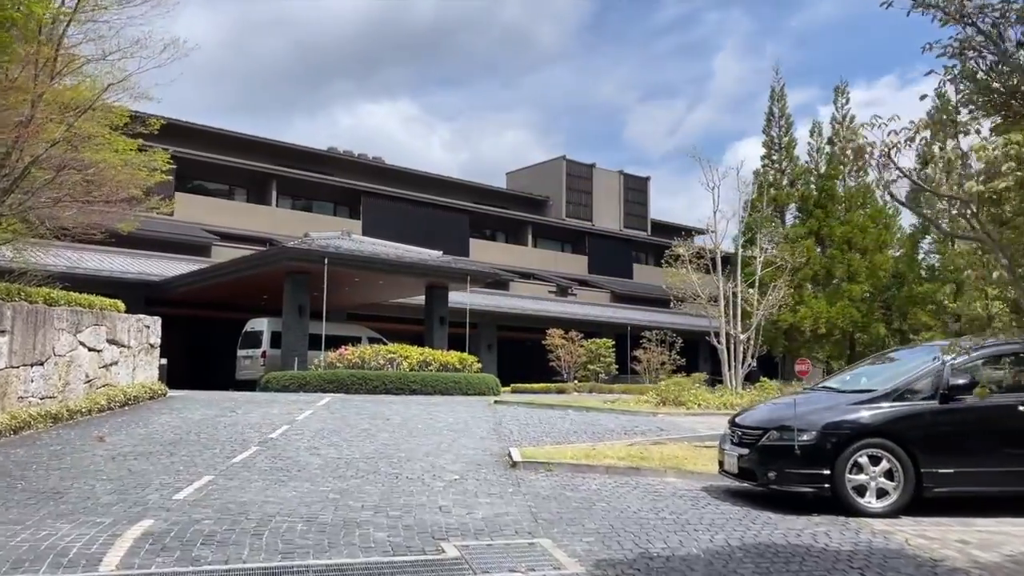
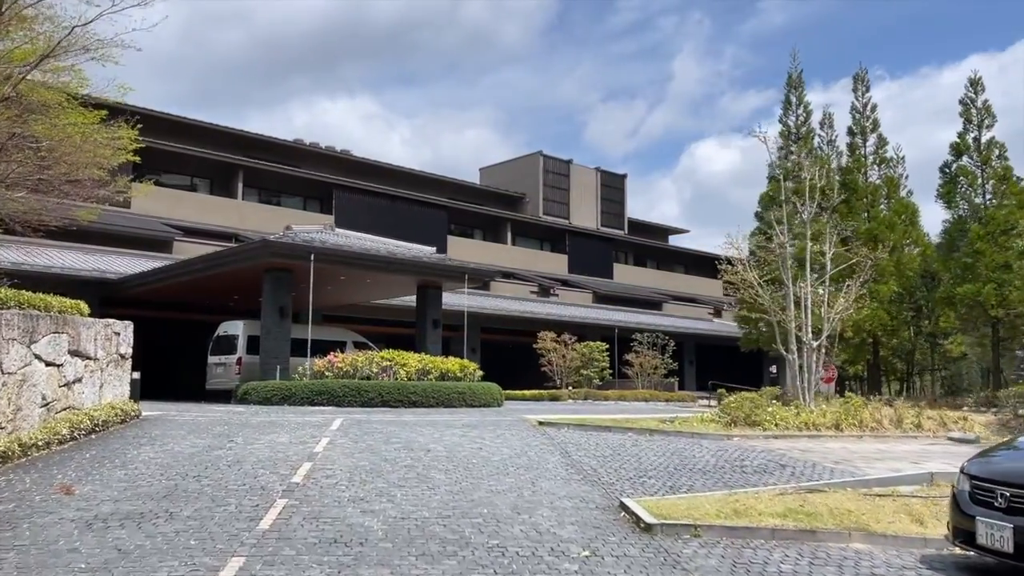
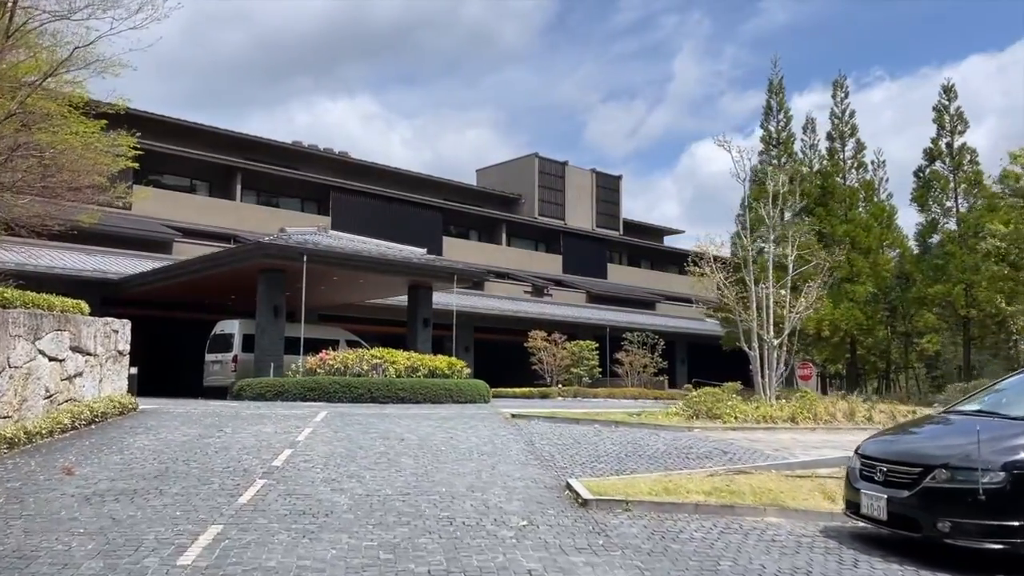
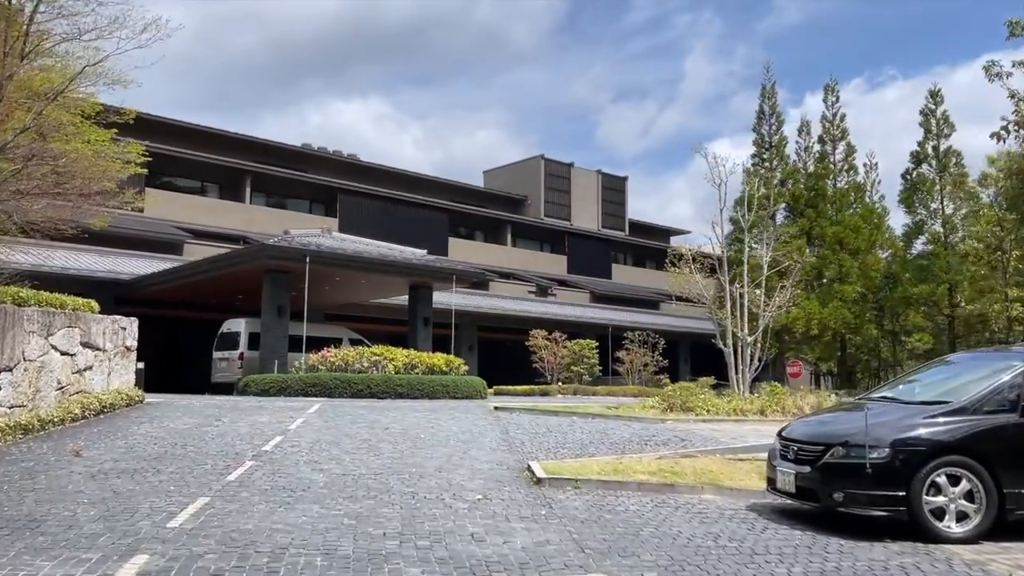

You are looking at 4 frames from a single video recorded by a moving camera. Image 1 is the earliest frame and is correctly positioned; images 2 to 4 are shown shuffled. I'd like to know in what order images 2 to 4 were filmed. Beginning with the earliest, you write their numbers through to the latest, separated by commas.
4, 3, 2
